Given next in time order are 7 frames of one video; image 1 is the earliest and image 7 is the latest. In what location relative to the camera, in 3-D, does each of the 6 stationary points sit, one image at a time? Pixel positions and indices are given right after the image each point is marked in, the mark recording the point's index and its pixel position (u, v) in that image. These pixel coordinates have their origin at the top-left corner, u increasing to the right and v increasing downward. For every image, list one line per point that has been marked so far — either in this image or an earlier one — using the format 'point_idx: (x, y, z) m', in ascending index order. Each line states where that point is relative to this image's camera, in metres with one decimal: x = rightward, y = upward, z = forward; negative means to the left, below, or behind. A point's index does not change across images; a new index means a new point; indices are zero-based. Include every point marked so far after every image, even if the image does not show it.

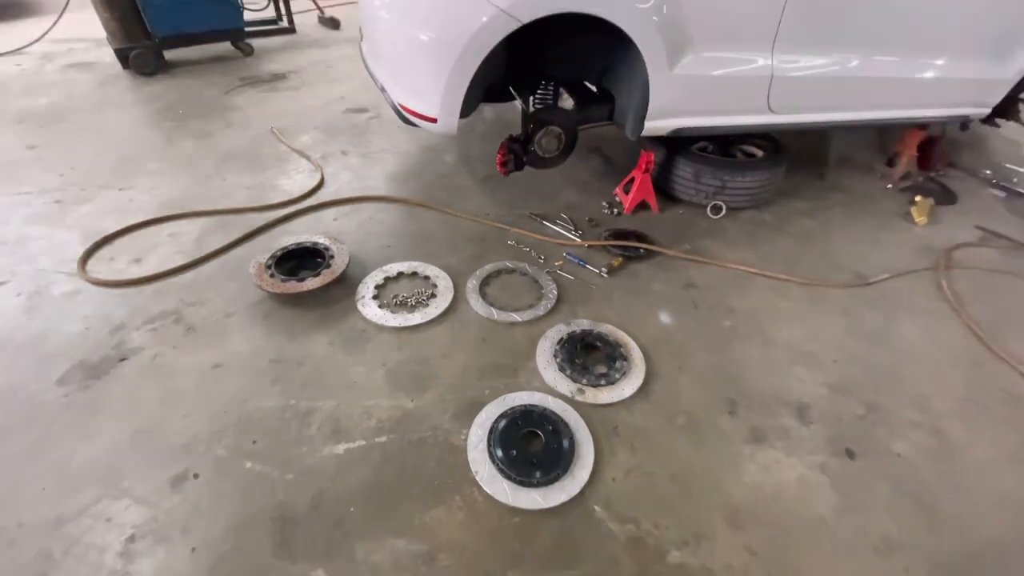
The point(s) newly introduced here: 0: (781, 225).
0: (+1.3, +0.3, +2.3) m
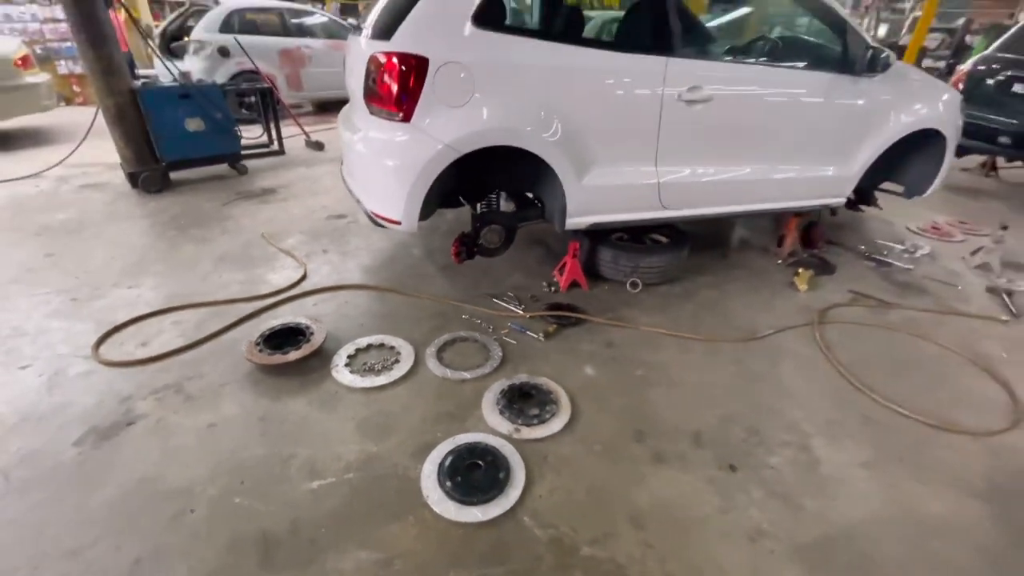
0: (+1.0, -0.1, +2.7) m
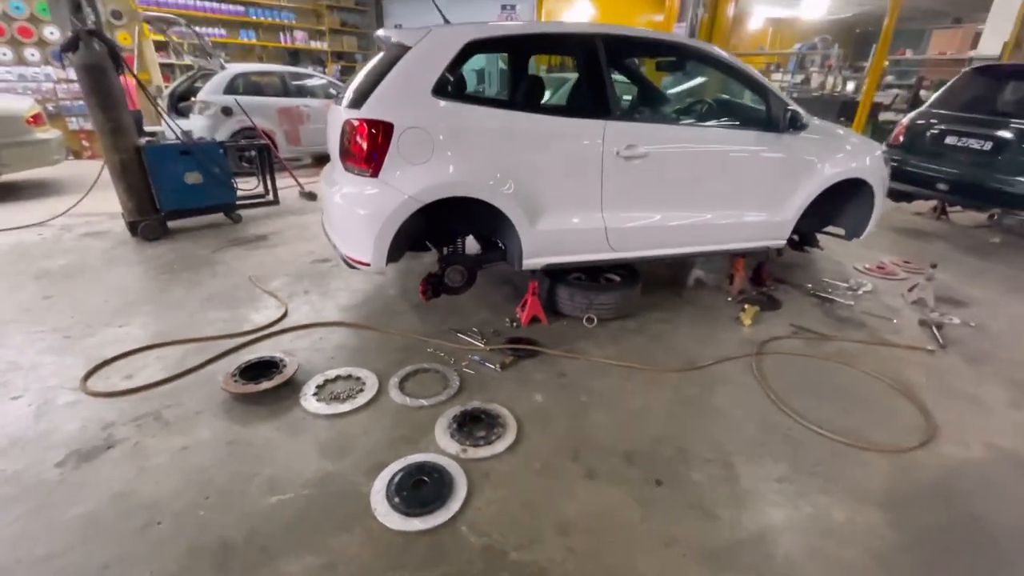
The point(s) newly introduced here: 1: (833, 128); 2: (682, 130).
0: (+0.8, -0.3, +2.9) m
1: (+2.2, +1.1, +3.3) m
2: (+1.0, +0.9, +2.8) m
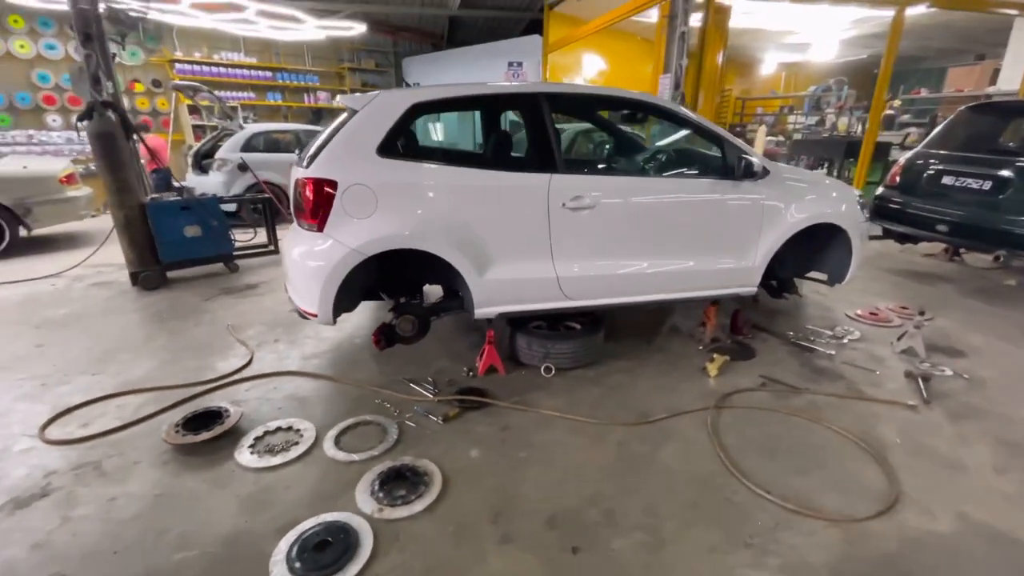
0: (+0.5, -0.6, +2.9) m
1: (+1.9, +0.8, +3.2) m
2: (+0.7, +0.6, +2.8) m
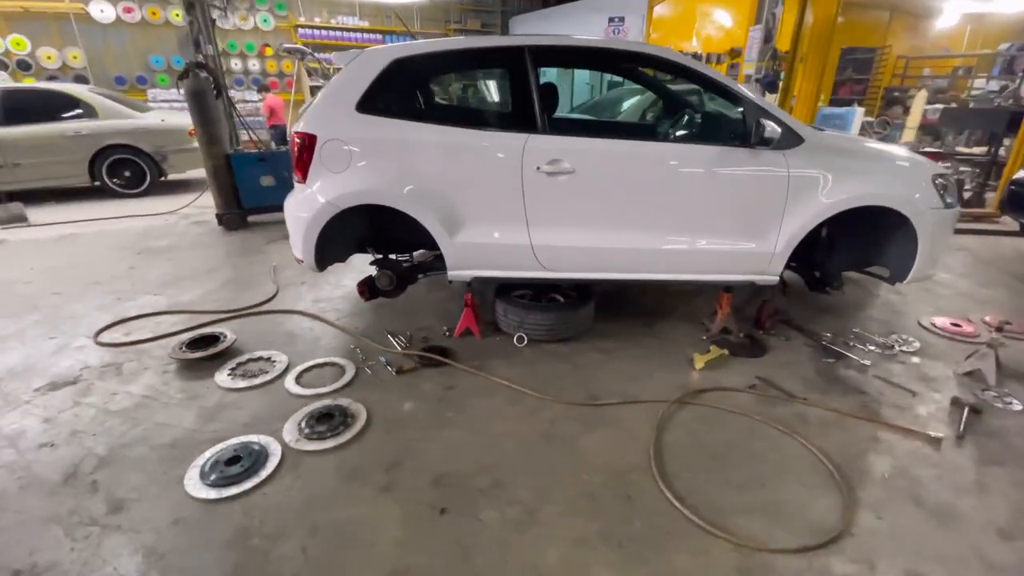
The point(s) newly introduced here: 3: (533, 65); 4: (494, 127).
0: (+0.3, -0.4, +2.7) m
1: (+1.9, +0.8, +2.7) m
2: (+0.6, +0.8, +2.5) m
3: (+0.1, +1.2, +2.6) m
4: (-0.1, +0.9, +2.6) m
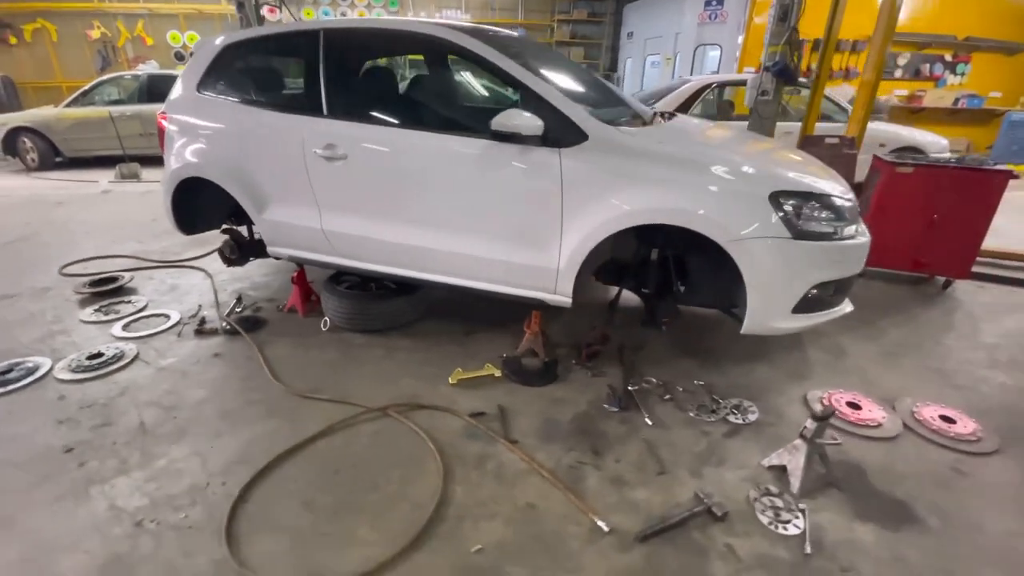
0: (-0.9, -0.3, +2.7) m
1: (+0.7, +0.6, +2.1) m
2: (-0.6, +0.8, +2.4) m
3: (-1.0, +1.3, +2.5) m
4: (-1.2, +1.0, +2.6) m
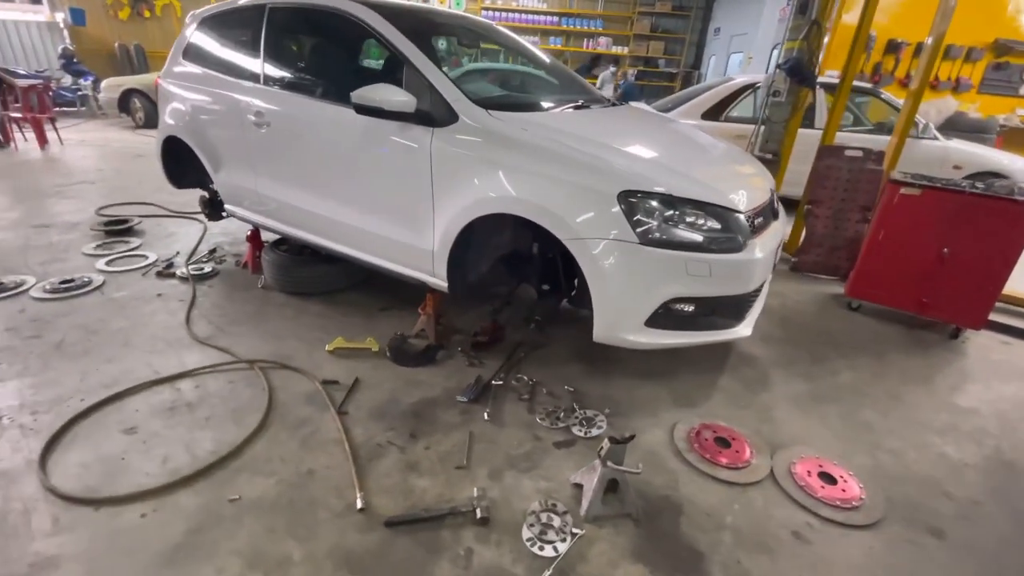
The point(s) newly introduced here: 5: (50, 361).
0: (-1.5, -0.1, +2.9) m
1: (+0.2, +0.6, +2.0) m
2: (-1.0, +0.9, +2.5) m
3: (-1.3, +1.5, +2.7) m
4: (-1.6, +1.2, +2.8) m
5: (-2.2, -0.3, +2.3) m
